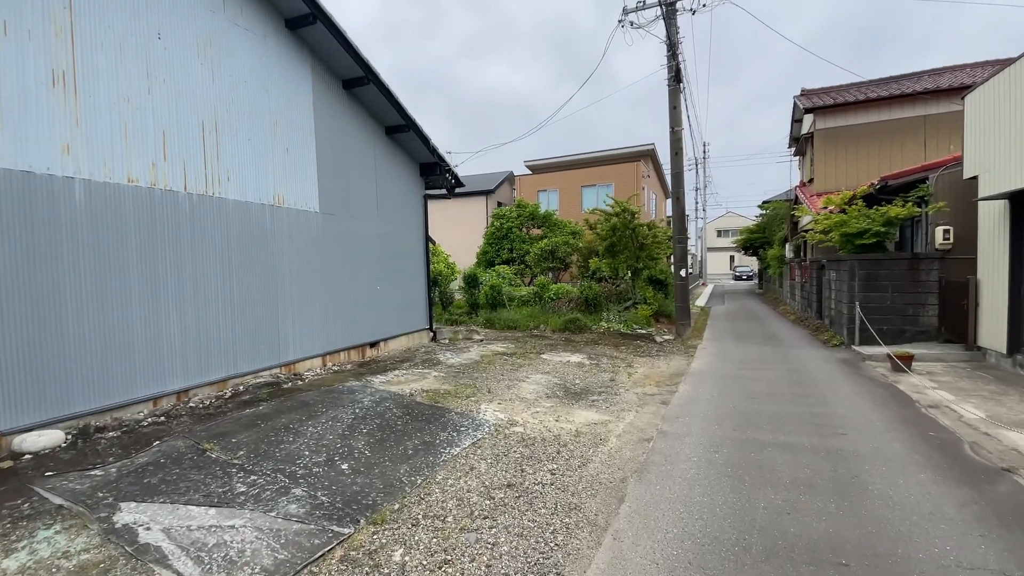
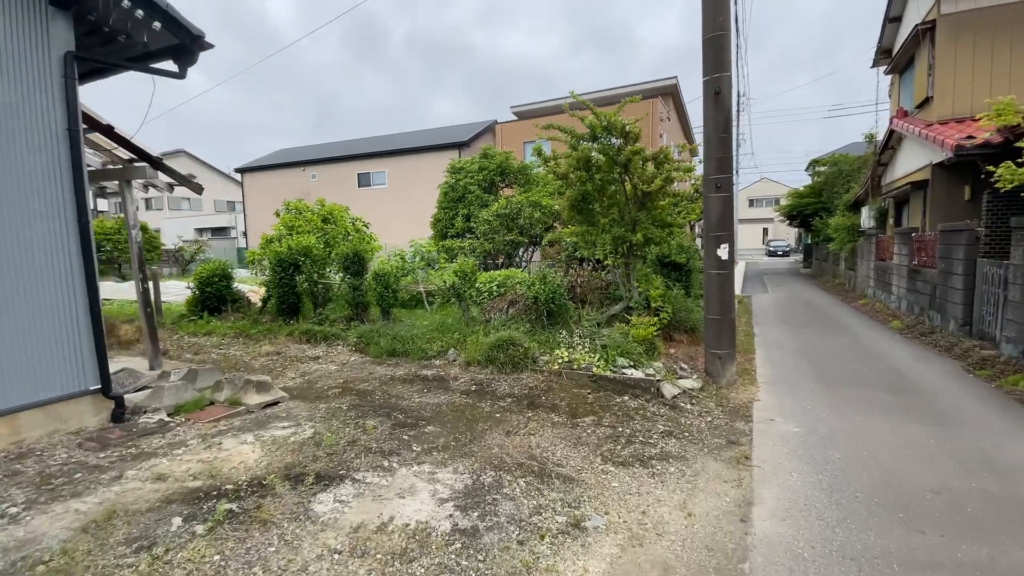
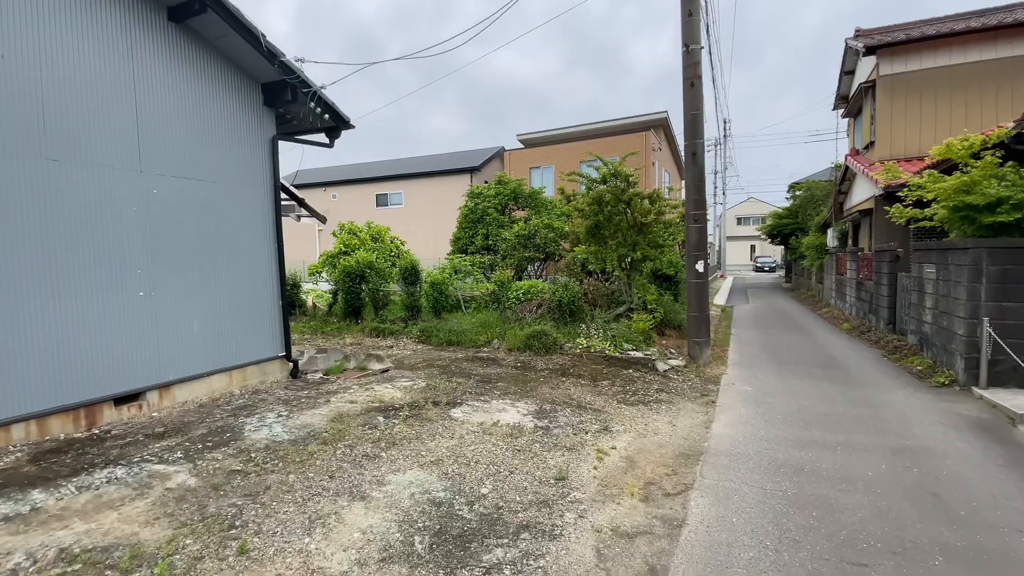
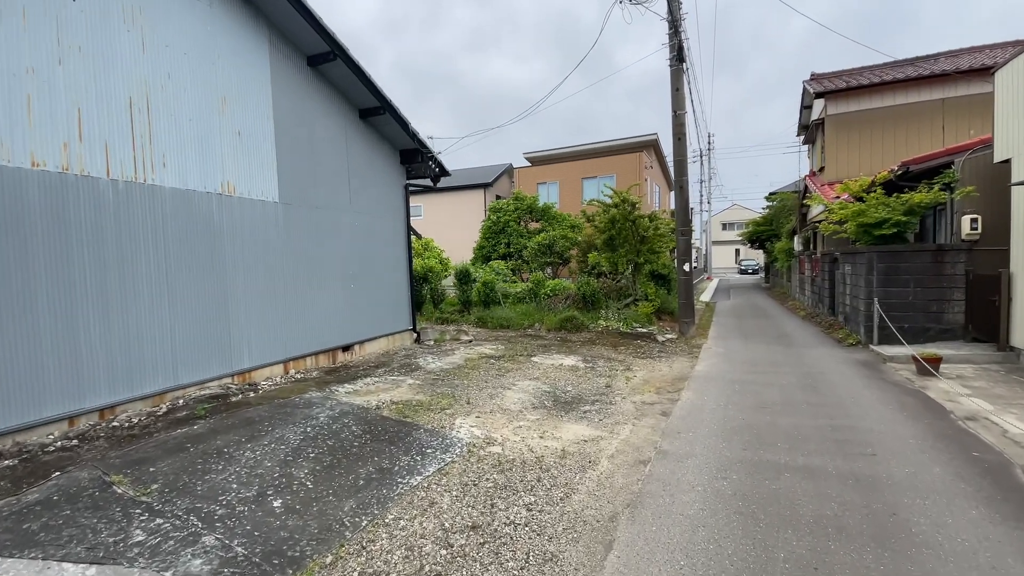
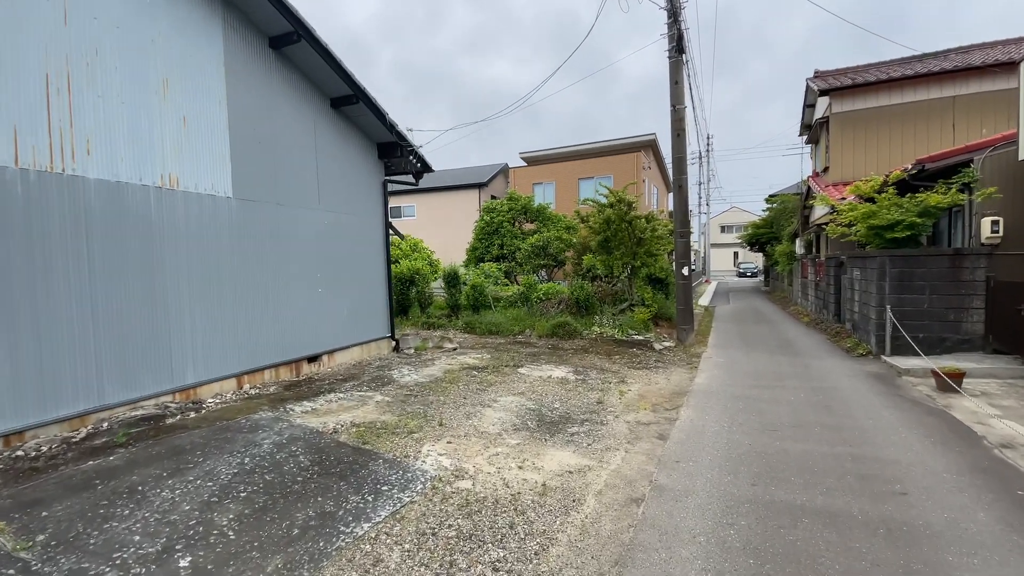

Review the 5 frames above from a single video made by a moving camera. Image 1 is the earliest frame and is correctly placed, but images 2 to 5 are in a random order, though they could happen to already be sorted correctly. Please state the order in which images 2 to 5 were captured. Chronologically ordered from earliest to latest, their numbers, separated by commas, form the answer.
4, 5, 3, 2
